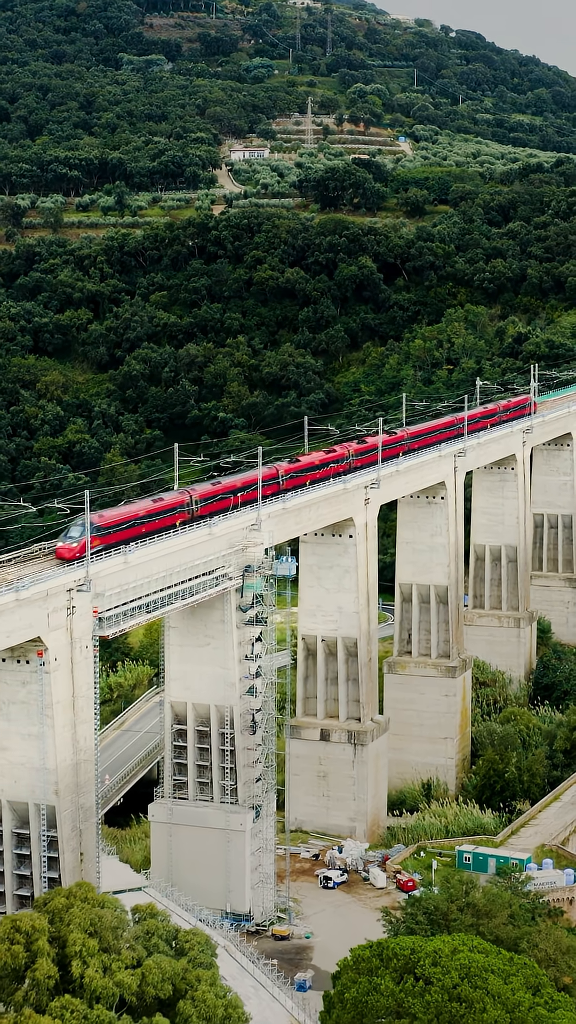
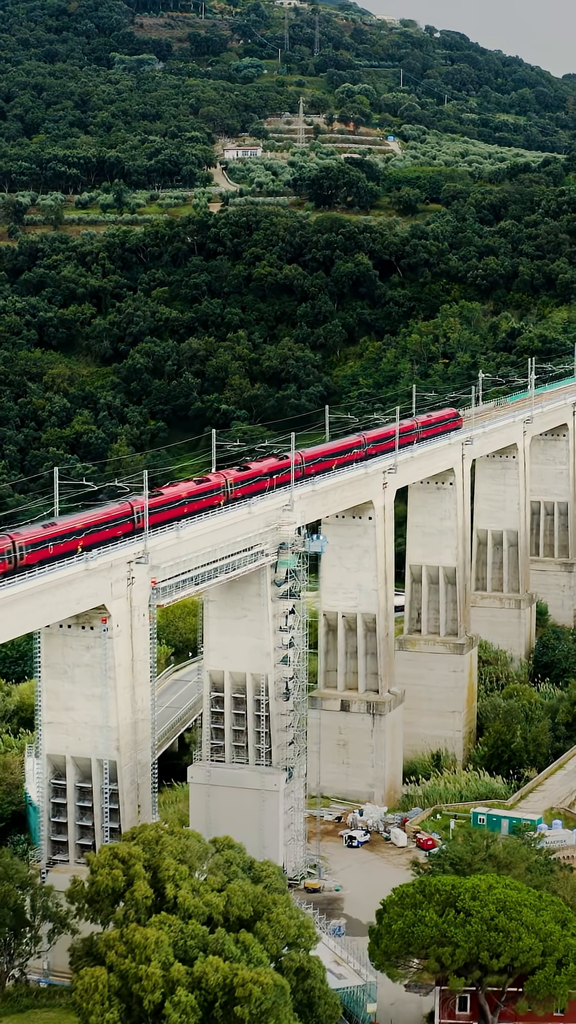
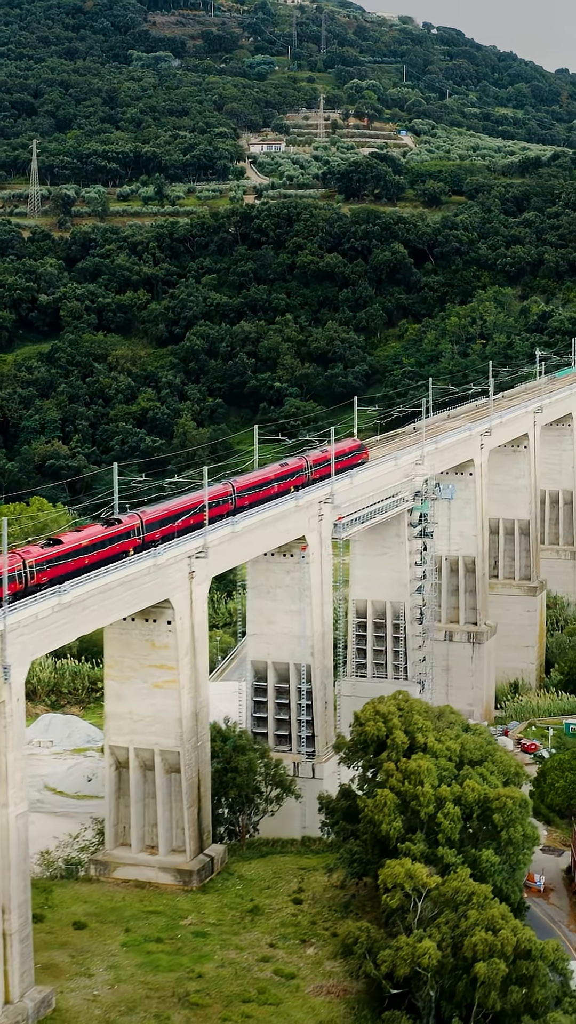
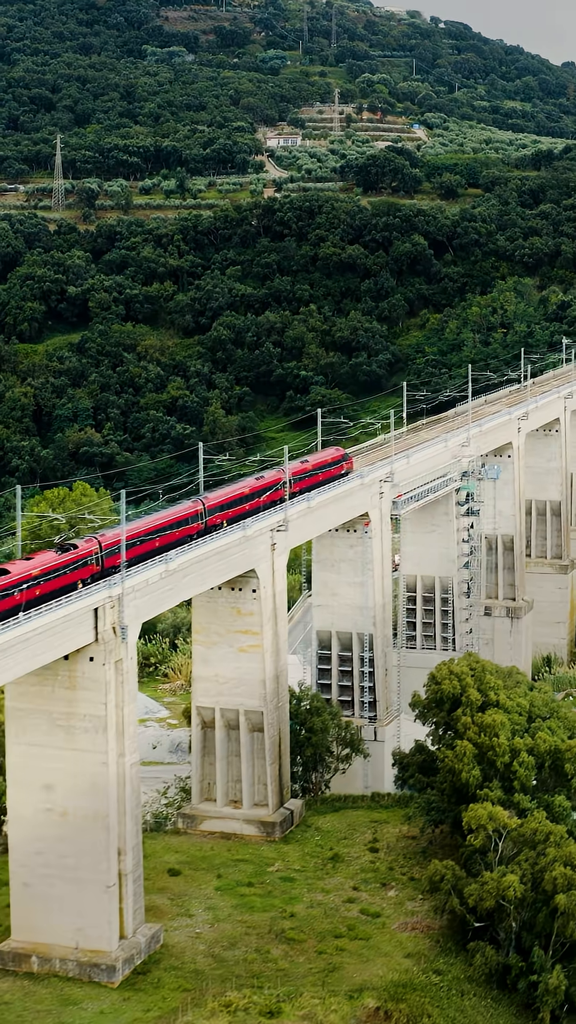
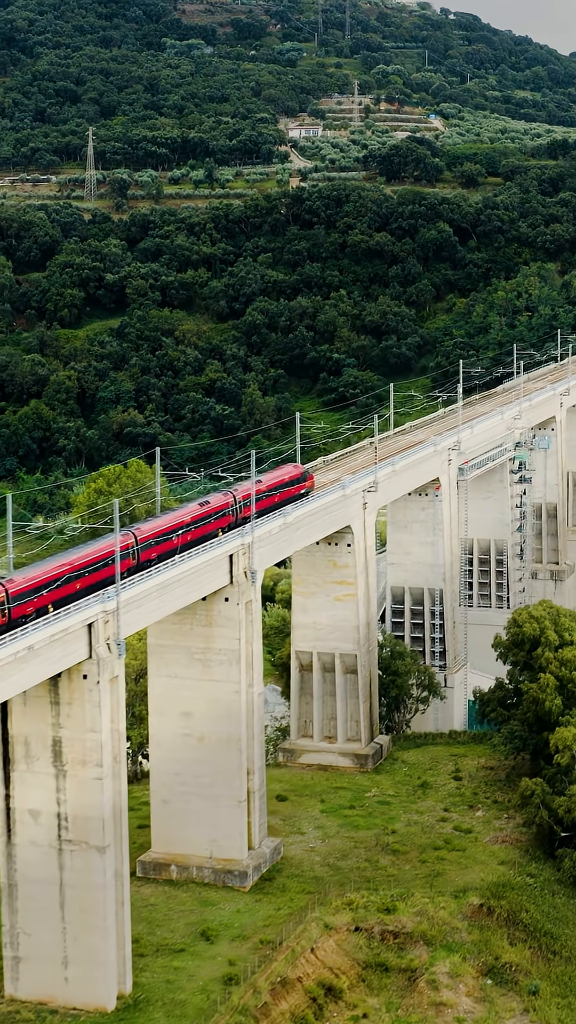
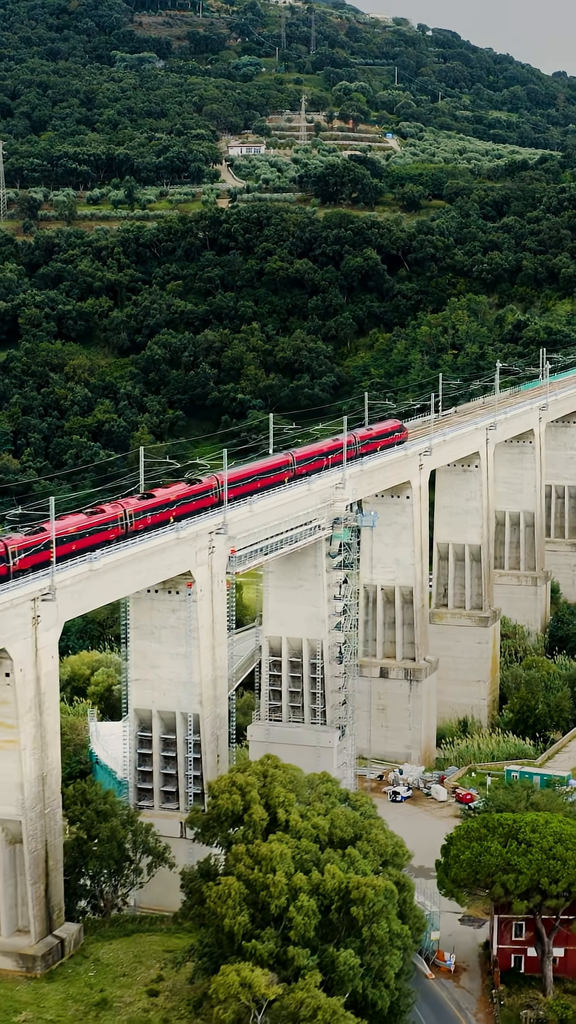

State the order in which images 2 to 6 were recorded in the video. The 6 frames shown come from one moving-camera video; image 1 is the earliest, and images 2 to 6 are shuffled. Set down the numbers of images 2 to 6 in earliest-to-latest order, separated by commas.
2, 6, 3, 4, 5
